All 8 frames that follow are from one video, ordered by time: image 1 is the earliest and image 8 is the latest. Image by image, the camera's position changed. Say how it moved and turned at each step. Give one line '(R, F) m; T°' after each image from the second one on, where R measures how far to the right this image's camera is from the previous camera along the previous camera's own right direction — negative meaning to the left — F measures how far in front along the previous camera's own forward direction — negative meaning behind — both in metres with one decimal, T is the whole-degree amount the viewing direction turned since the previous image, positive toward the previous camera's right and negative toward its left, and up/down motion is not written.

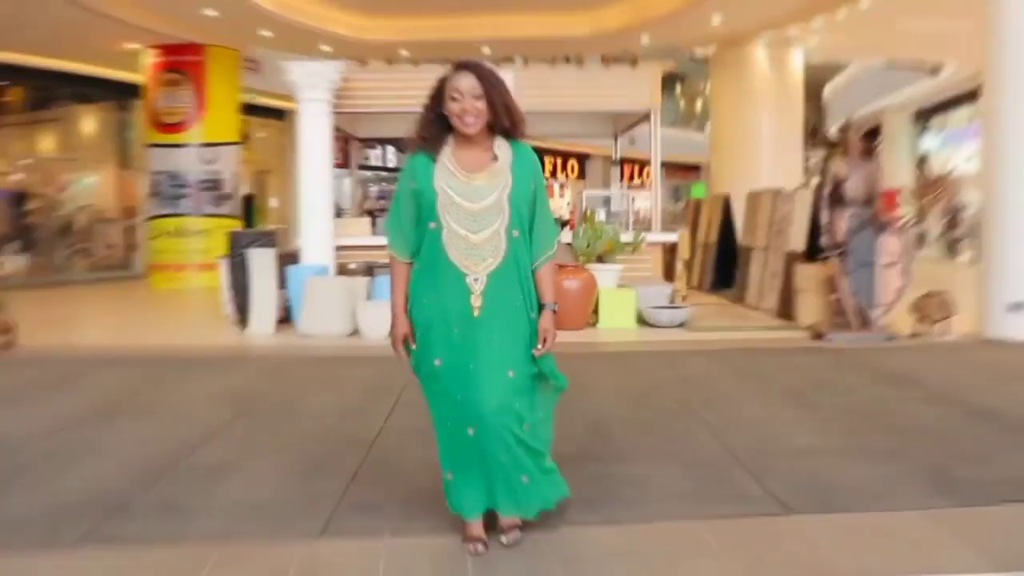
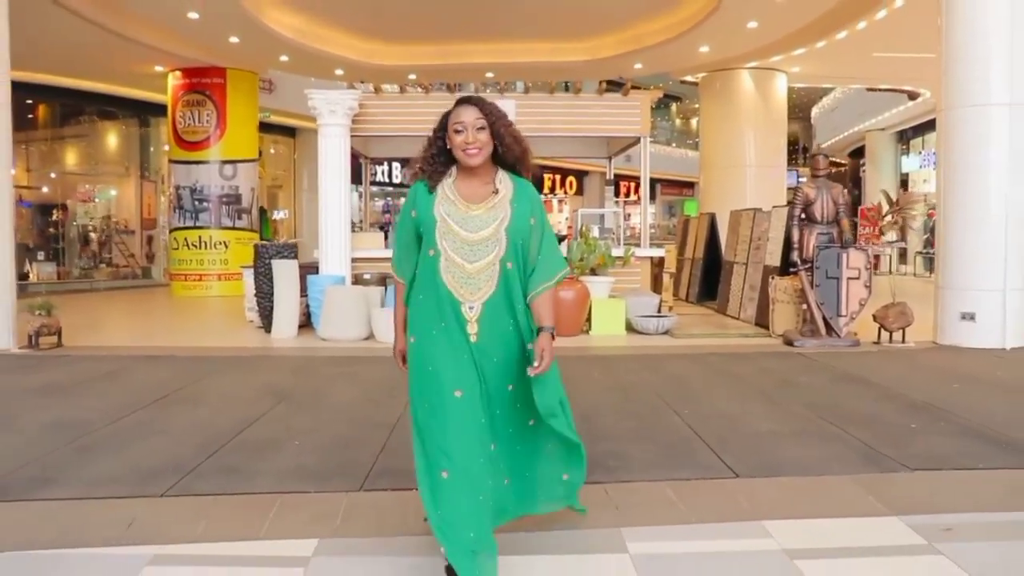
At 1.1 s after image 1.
(0.0, -0.7) m; 0°
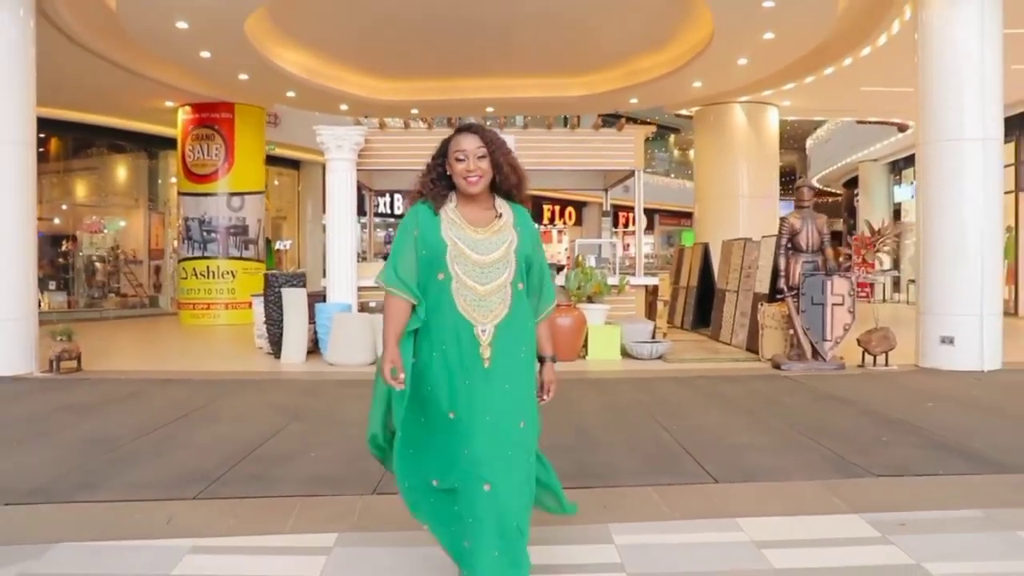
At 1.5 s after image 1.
(0.0, -0.3) m; 0°
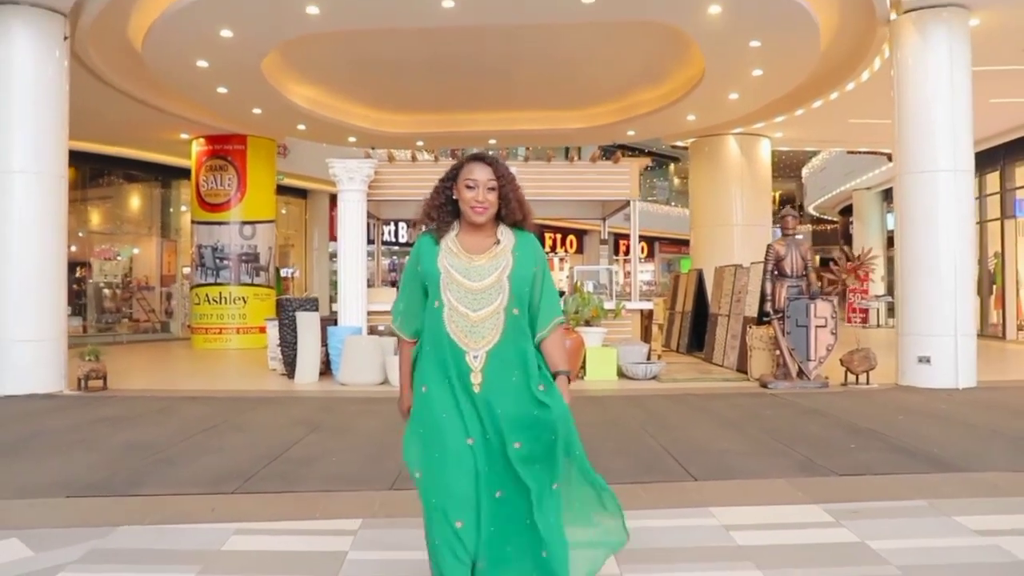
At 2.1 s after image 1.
(0.0, -0.5) m; 0°
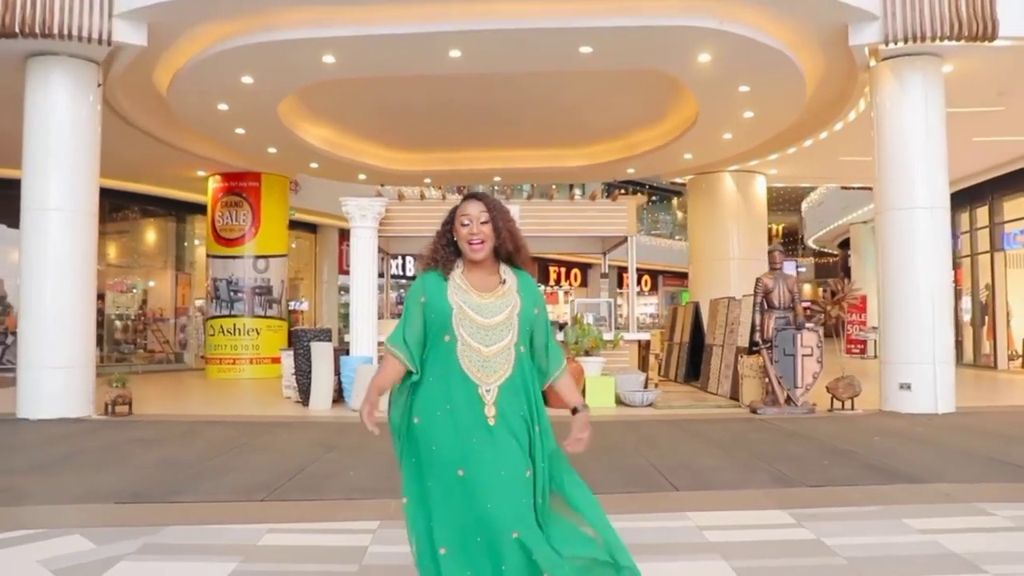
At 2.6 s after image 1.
(0.0, -0.5) m; 0°
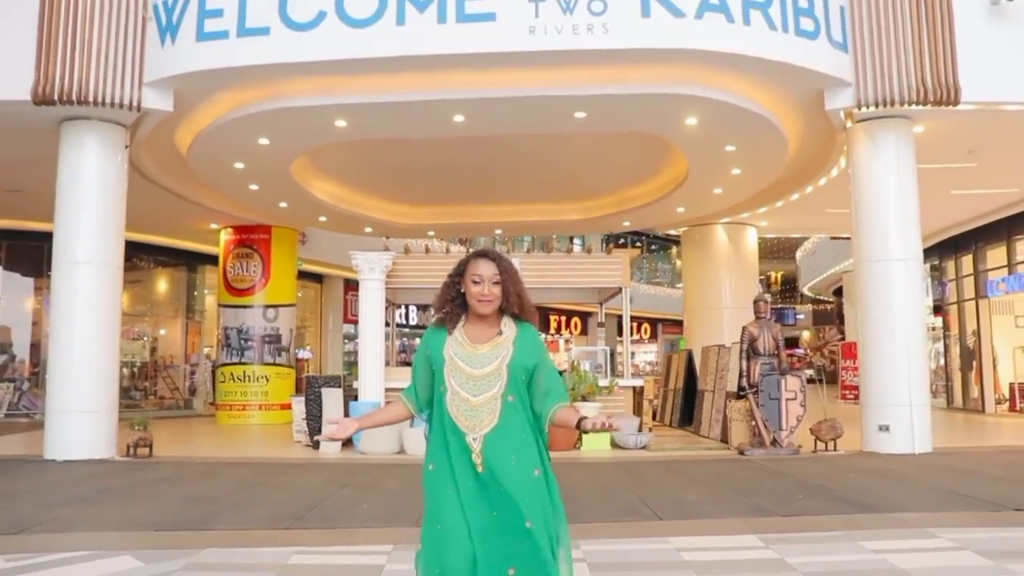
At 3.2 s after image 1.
(0.0, -0.5) m; 0°
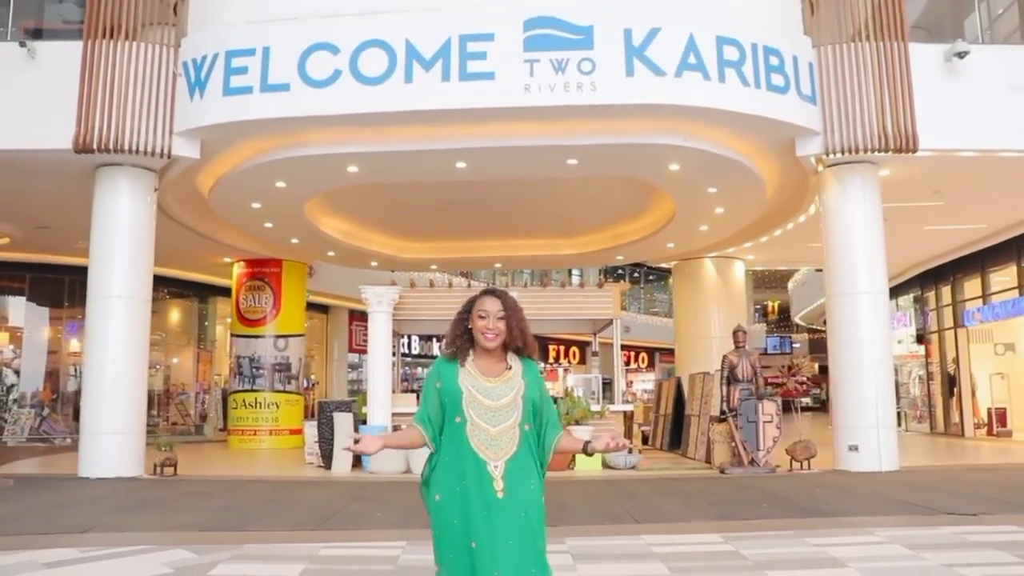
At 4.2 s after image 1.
(0.0, -0.8) m; 0°
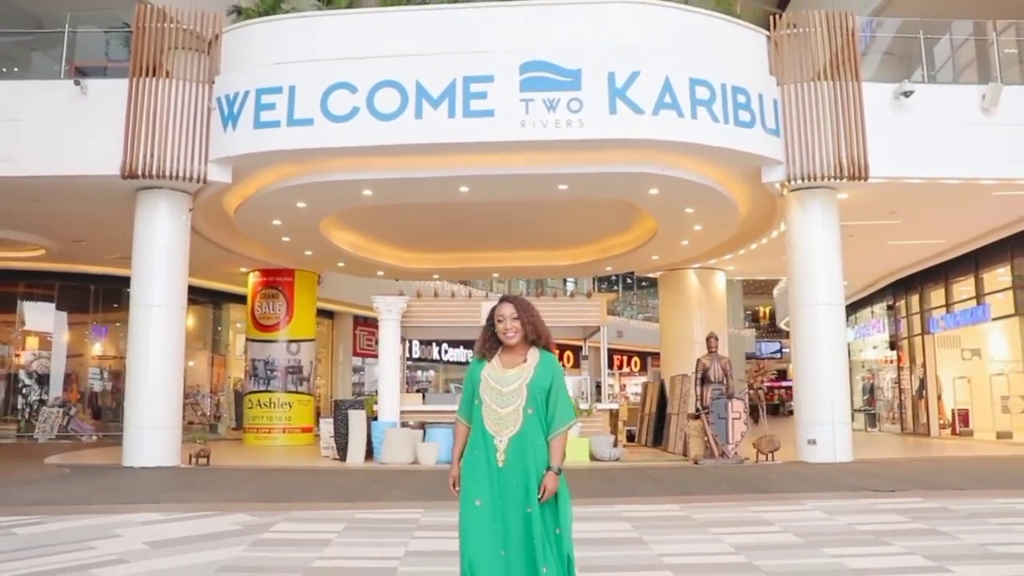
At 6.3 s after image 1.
(0.0, -1.2) m; 0°
